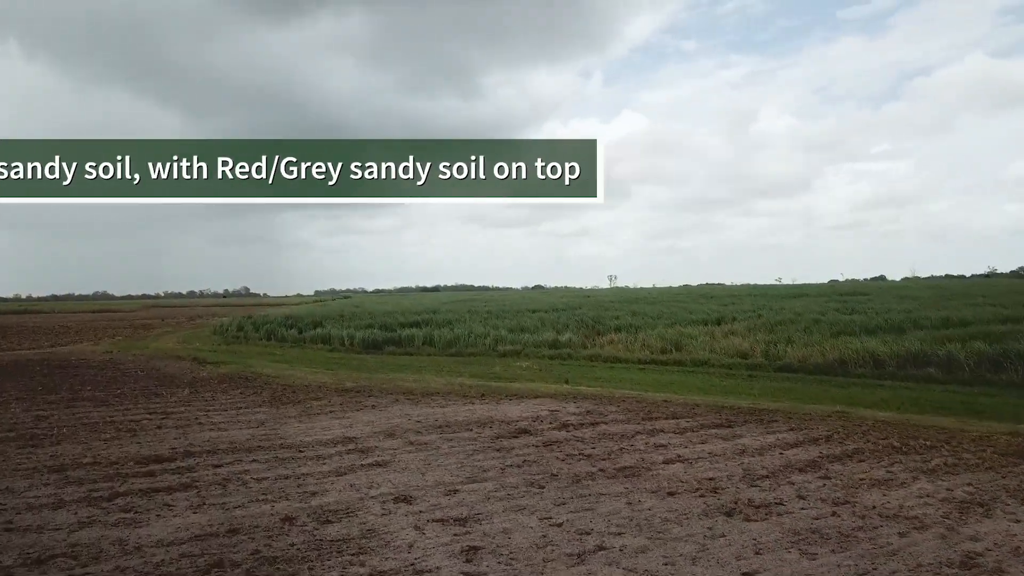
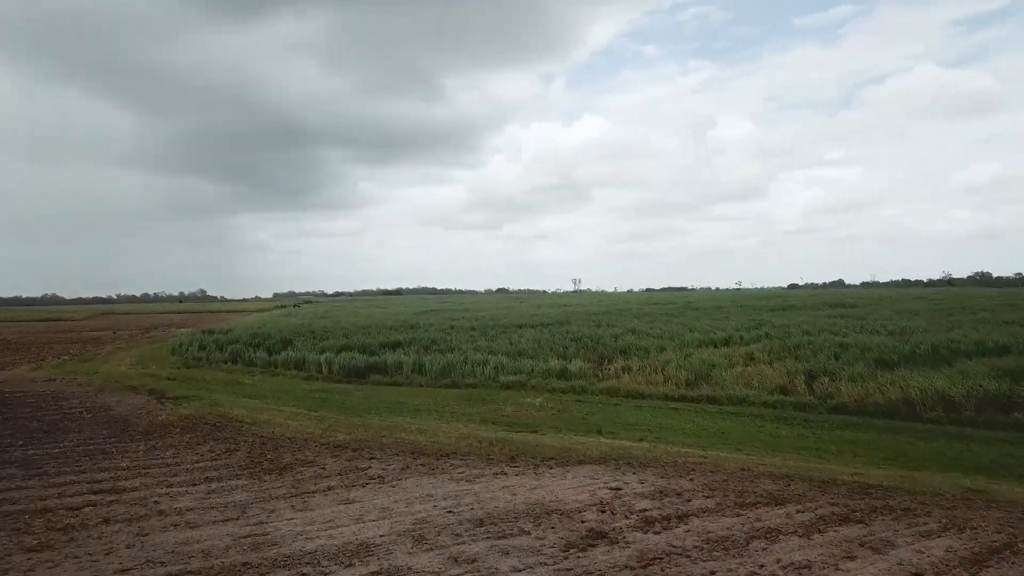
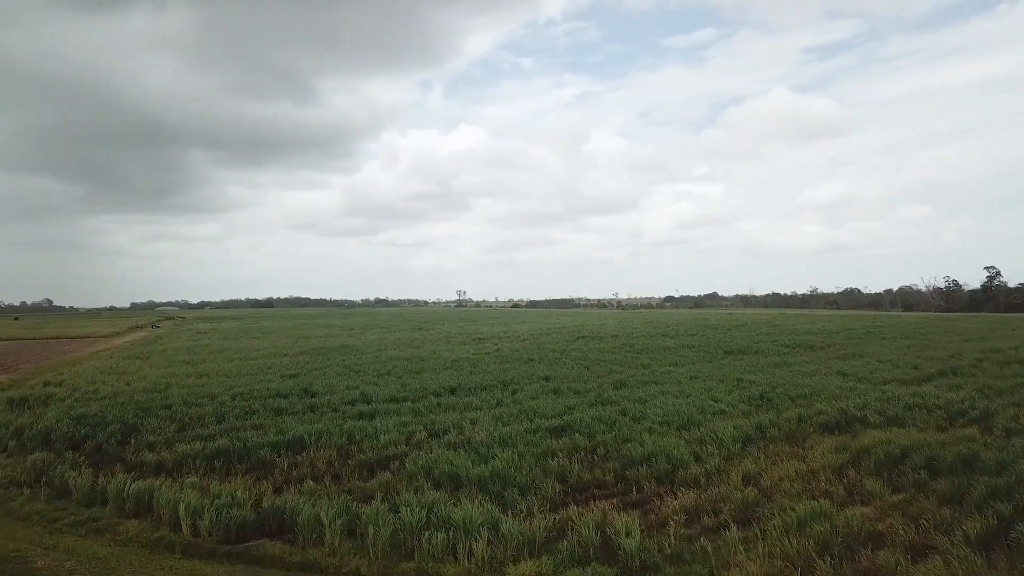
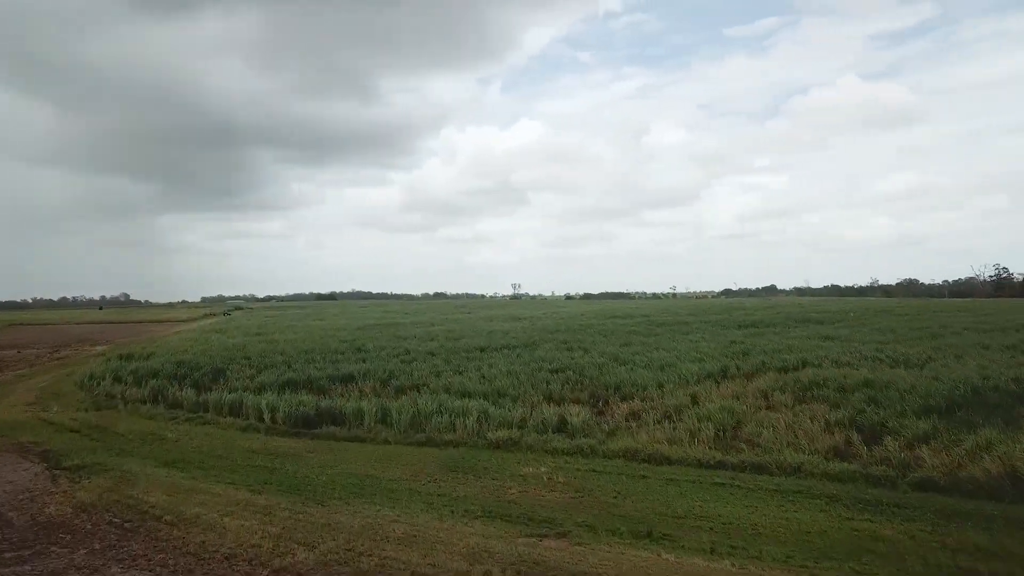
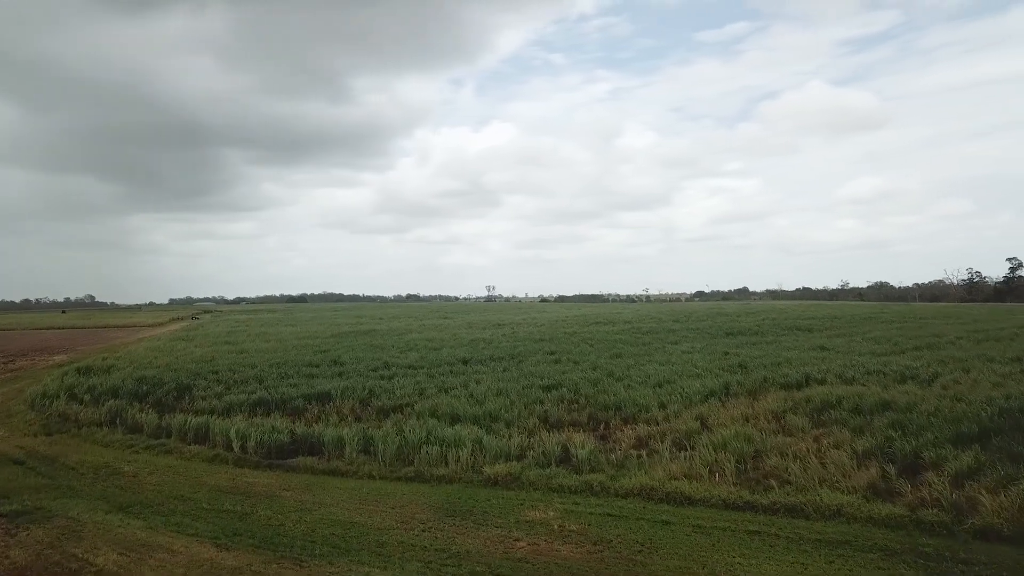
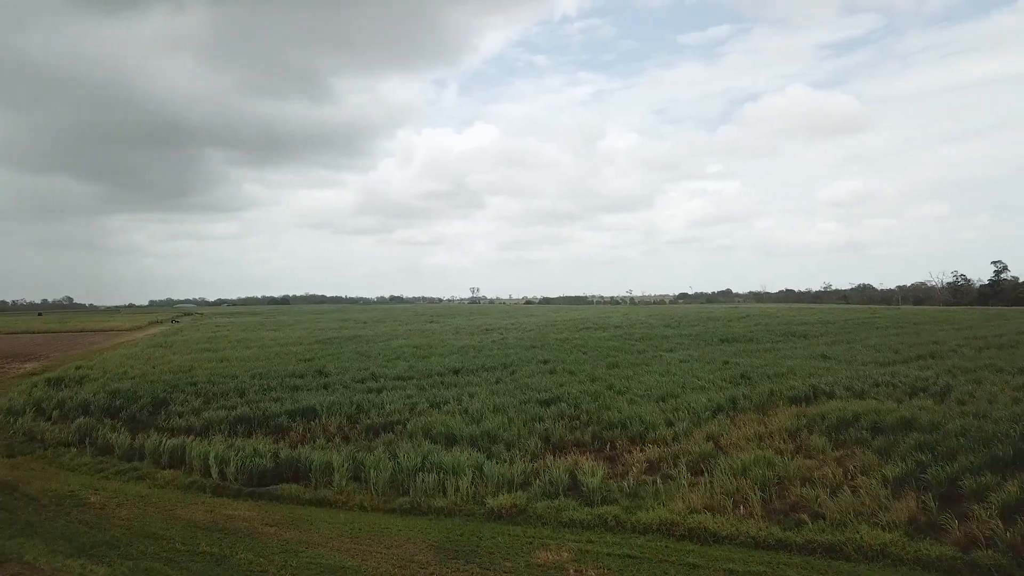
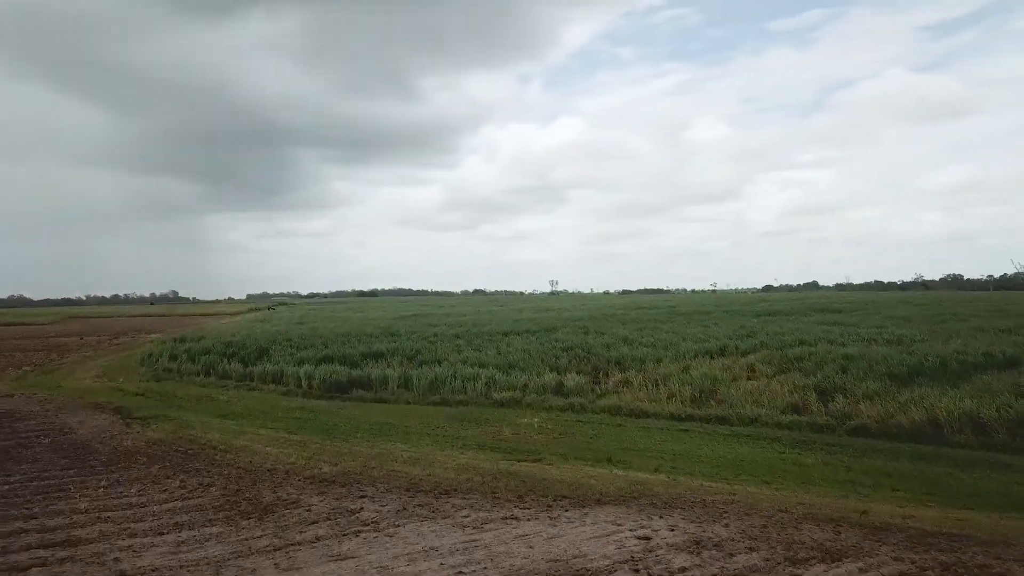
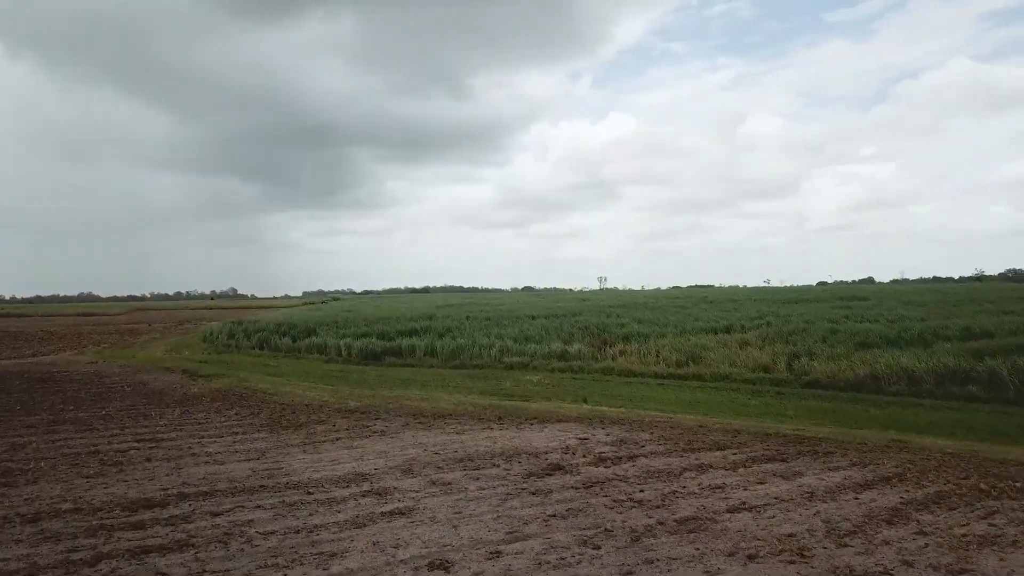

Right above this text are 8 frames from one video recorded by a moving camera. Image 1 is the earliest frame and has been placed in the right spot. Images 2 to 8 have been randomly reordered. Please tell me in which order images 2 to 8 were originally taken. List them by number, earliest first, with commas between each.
8, 2, 7, 4, 5, 6, 3
